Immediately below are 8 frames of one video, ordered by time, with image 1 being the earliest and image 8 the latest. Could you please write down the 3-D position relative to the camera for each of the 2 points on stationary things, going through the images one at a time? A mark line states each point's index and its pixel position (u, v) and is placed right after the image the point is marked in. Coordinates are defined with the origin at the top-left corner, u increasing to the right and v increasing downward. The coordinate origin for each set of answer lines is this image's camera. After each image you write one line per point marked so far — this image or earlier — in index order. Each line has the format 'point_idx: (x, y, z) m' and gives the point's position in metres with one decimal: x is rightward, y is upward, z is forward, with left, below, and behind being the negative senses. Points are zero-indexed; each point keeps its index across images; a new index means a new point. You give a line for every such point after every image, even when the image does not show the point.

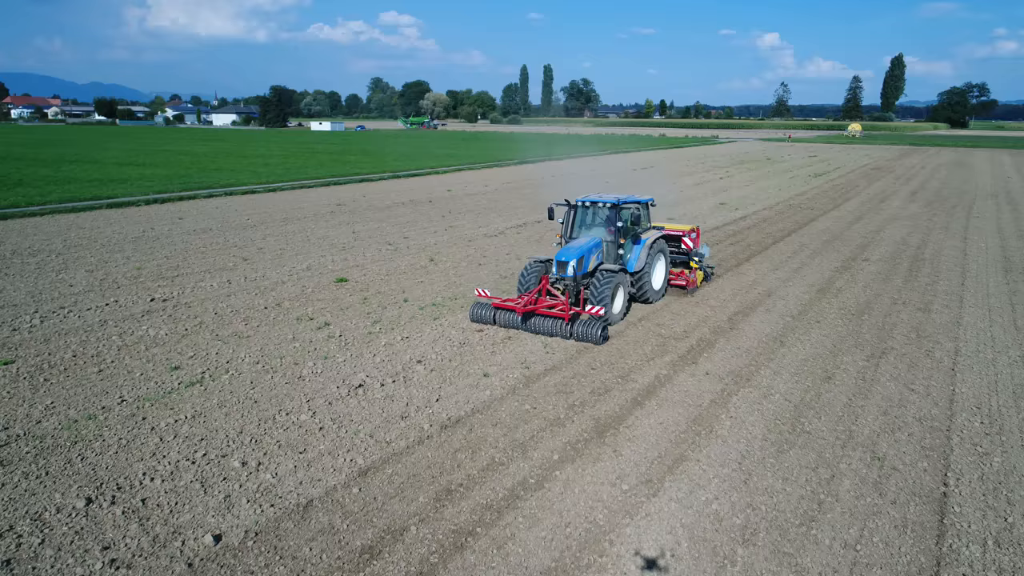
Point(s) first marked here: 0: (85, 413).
0: (-4.7, -1.4, +7.8) m
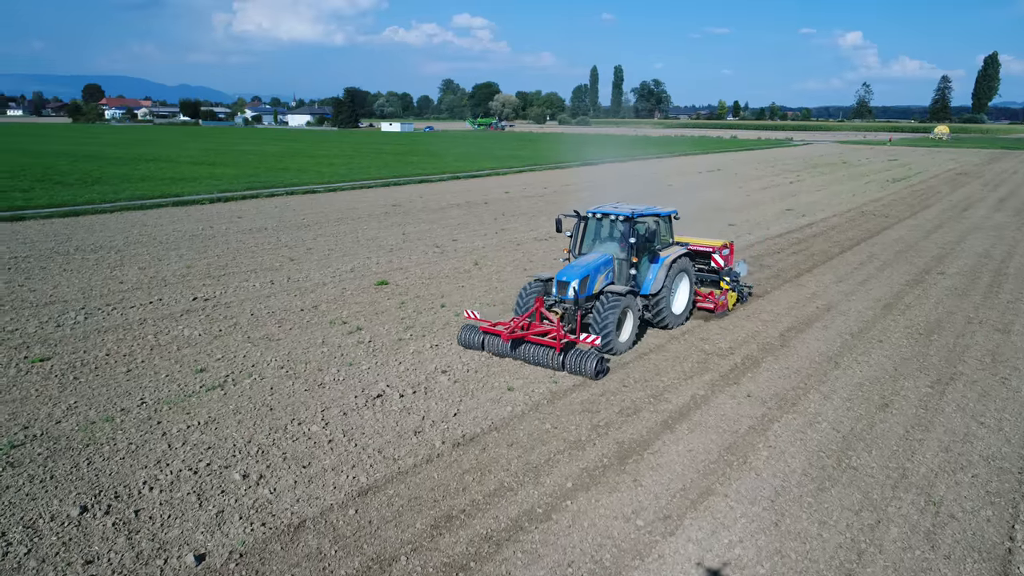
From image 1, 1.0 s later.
0: (-4.5, -1.4, +7.8) m
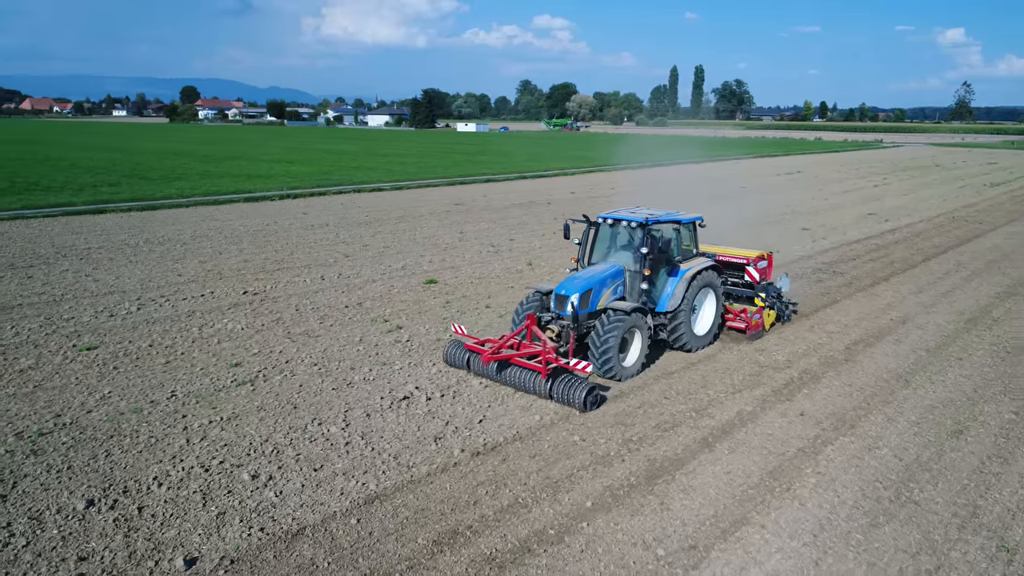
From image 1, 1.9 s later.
0: (-4.2, -1.3, +7.8) m
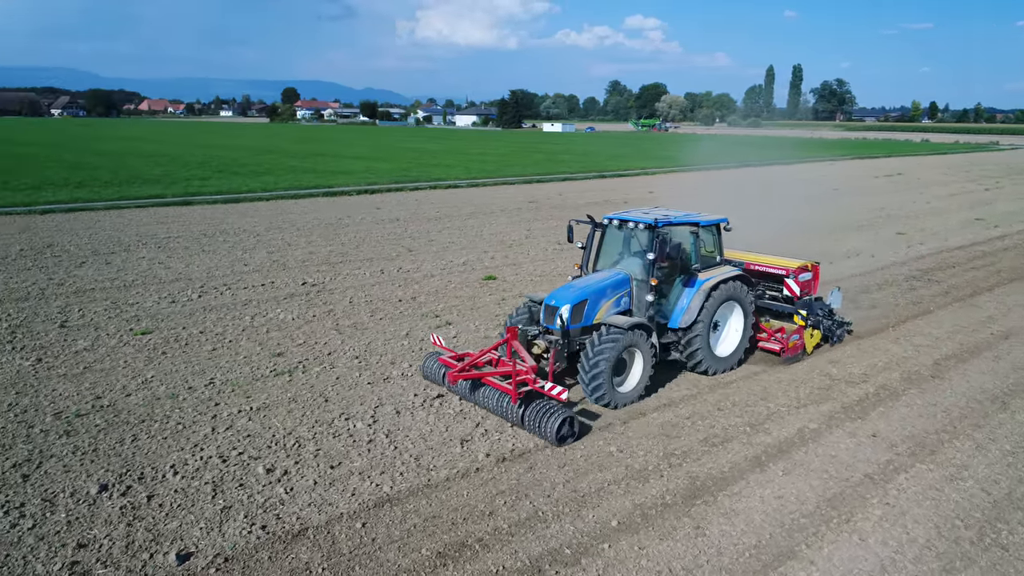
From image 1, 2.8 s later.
0: (-3.7, -1.1, +7.8) m
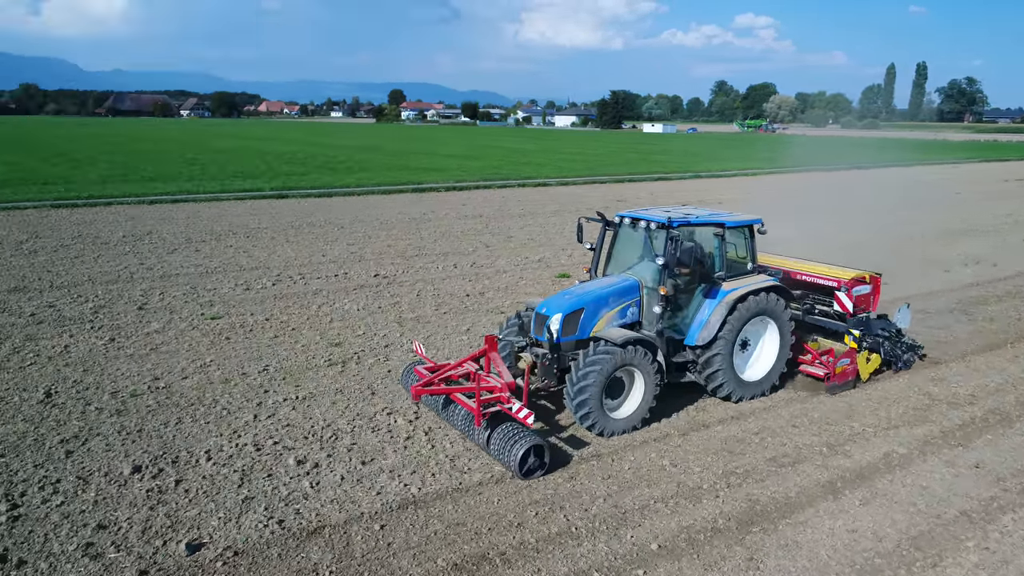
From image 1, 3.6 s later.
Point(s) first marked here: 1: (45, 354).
0: (-3.1, -1.0, +7.8) m
1: (-5.5, -0.8, +8.5) m
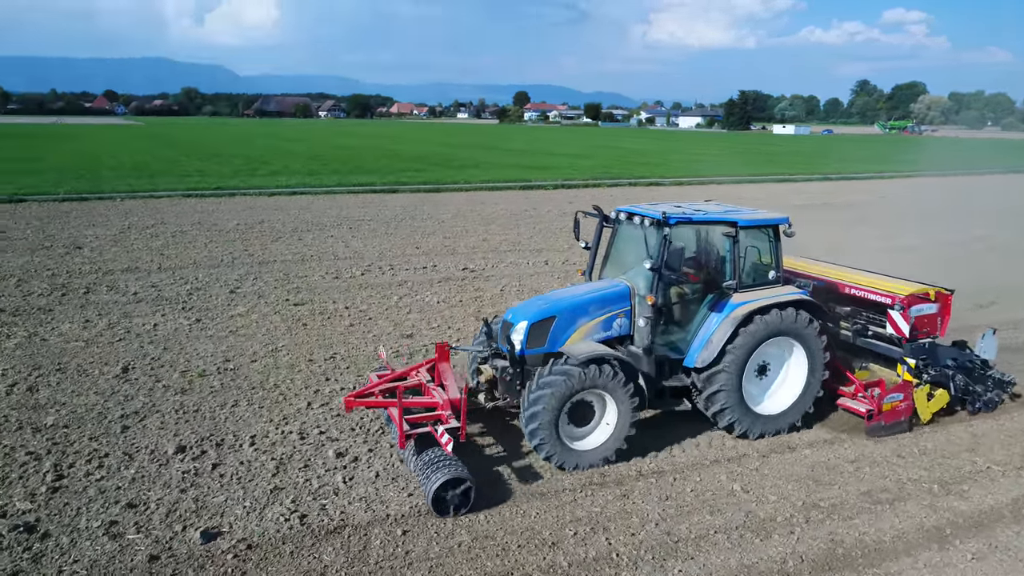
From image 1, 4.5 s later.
0: (-2.4, -0.8, +7.8) m
1: (-4.6, -0.5, +8.8) m
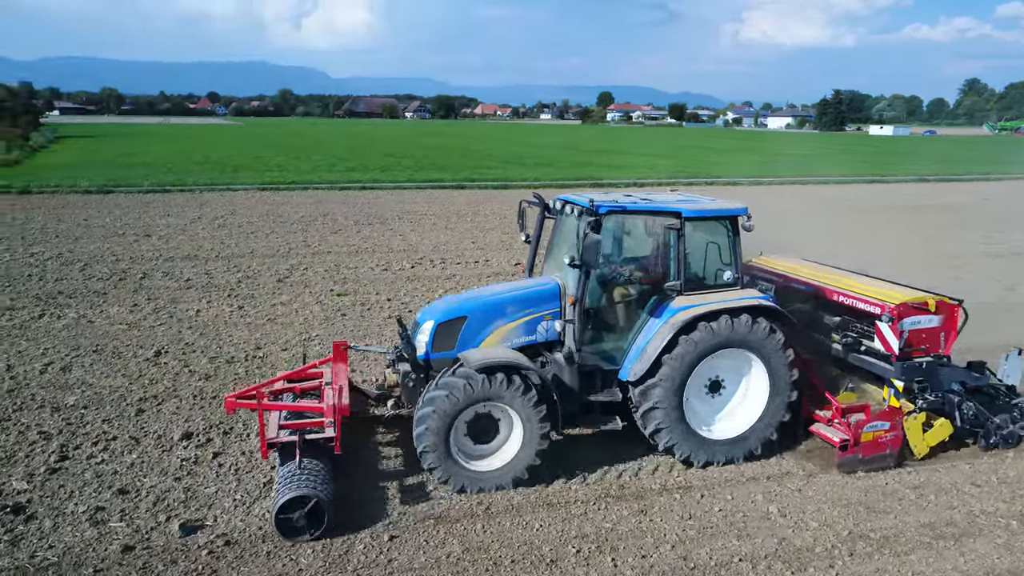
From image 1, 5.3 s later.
0: (-2.0, -0.7, +7.6) m
1: (-4.1, -0.3, +8.8) m
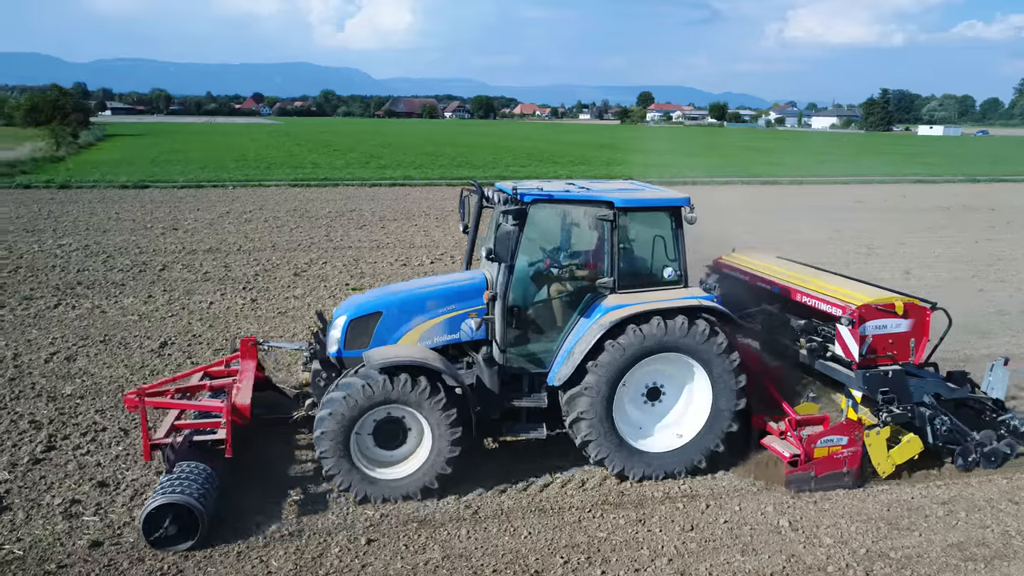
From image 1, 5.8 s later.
0: (-1.9, -0.6, +7.4) m
1: (-4.0, -0.2, +8.8) m
